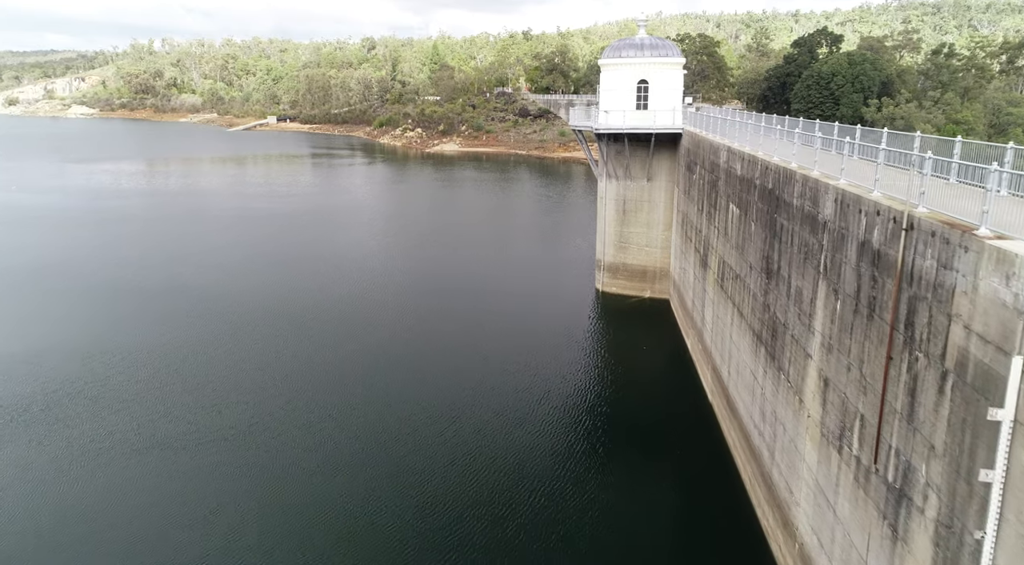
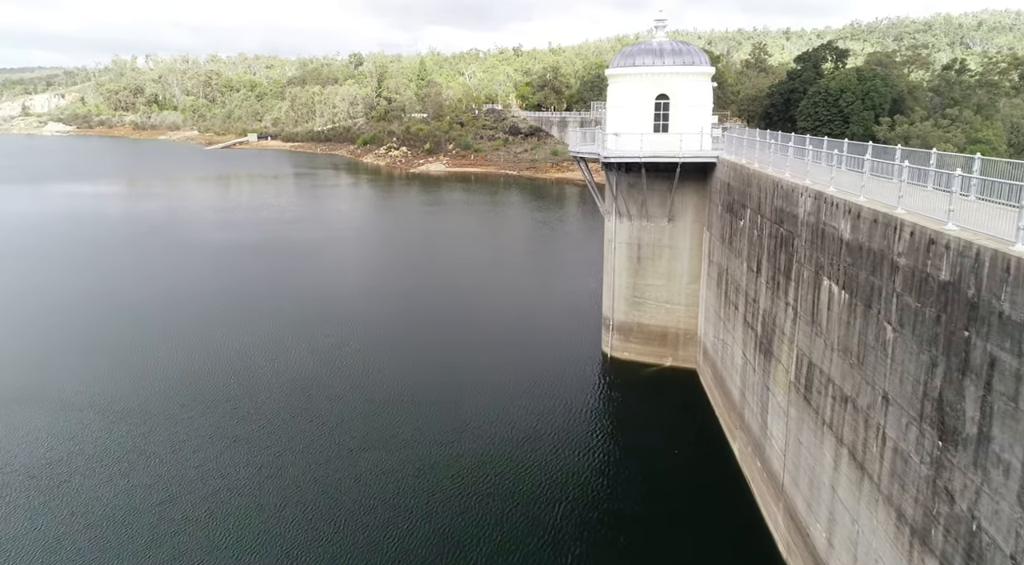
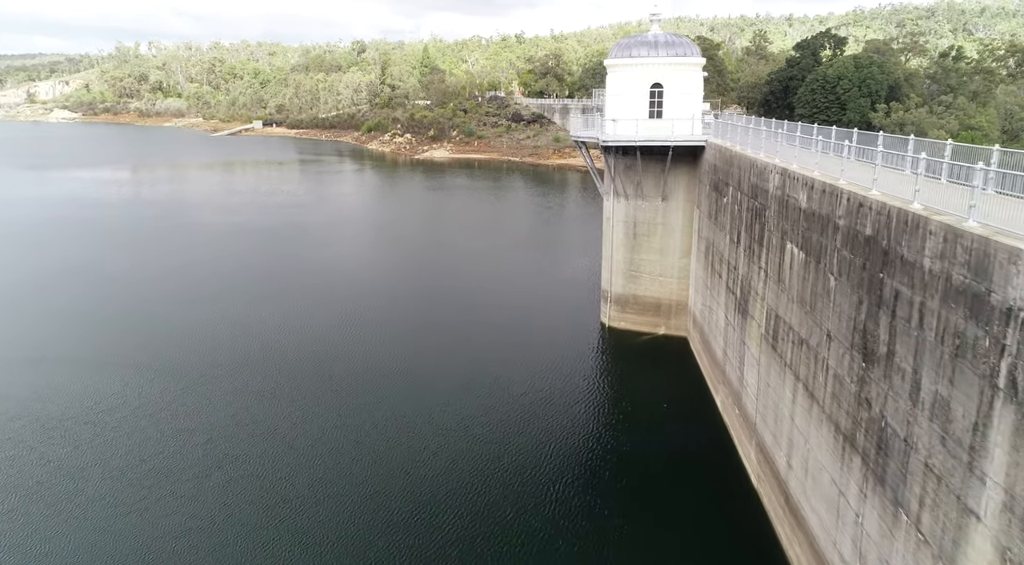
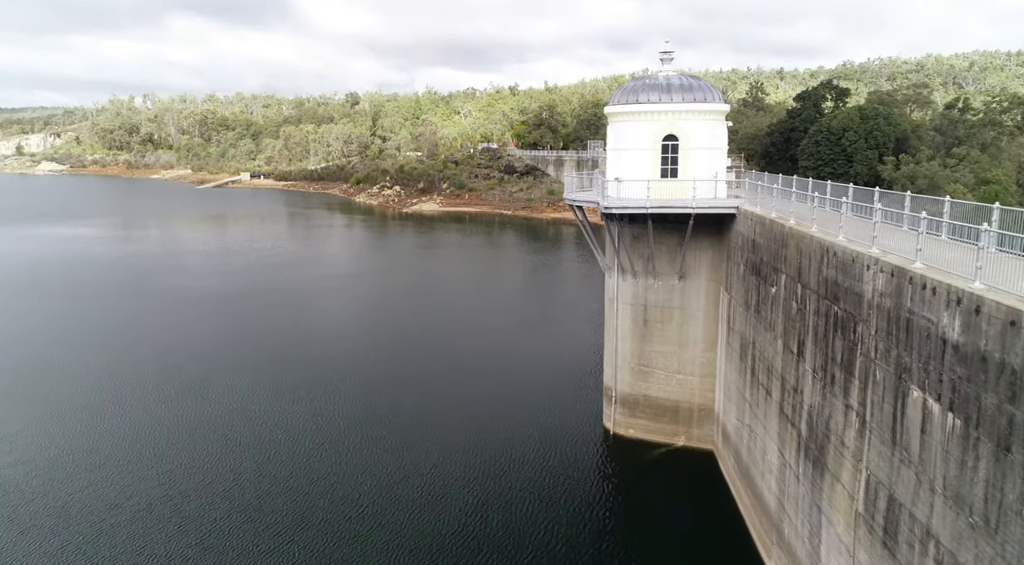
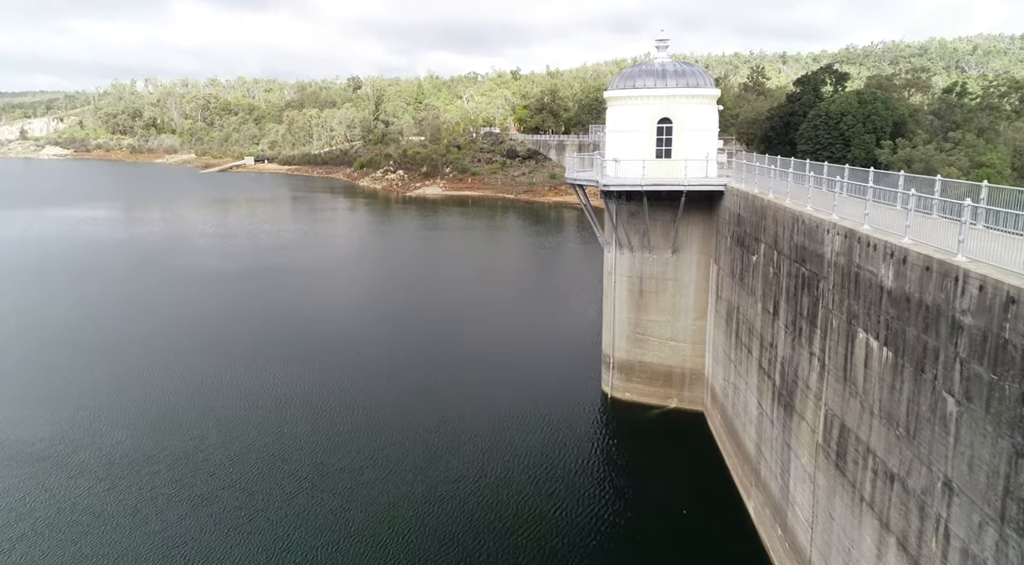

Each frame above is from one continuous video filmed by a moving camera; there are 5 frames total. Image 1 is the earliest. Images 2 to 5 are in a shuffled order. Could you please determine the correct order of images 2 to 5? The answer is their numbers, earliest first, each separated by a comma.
3, 2, 5, 4
